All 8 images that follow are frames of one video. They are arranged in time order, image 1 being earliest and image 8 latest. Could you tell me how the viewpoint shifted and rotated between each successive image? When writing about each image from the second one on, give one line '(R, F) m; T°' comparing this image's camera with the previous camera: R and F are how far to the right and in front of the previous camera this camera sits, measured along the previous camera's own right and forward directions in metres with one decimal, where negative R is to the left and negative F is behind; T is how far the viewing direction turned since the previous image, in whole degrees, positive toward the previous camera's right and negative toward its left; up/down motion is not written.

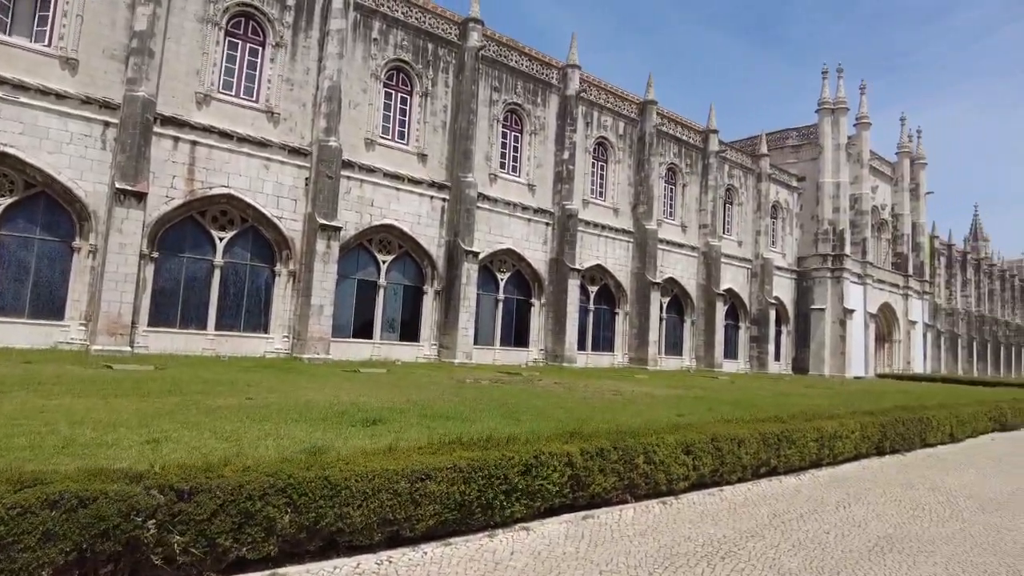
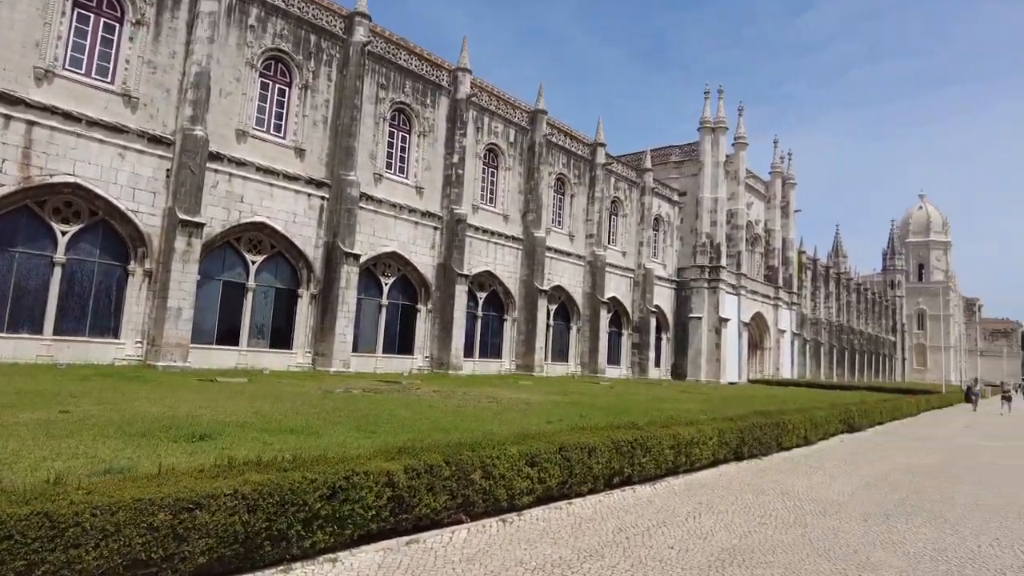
(+0.5, +0.4) m; +9°
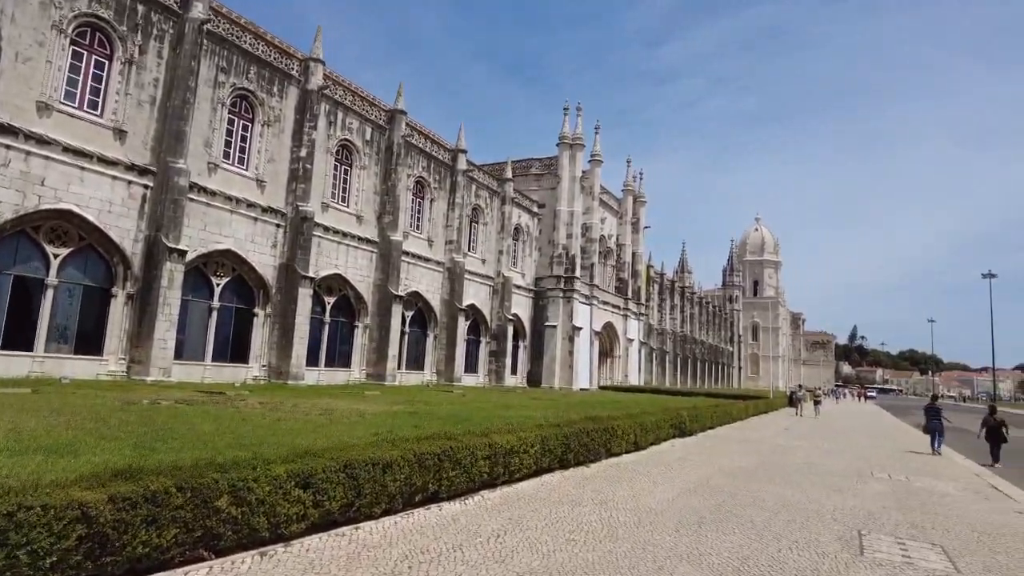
(+0.5, +0.5) m; +11°
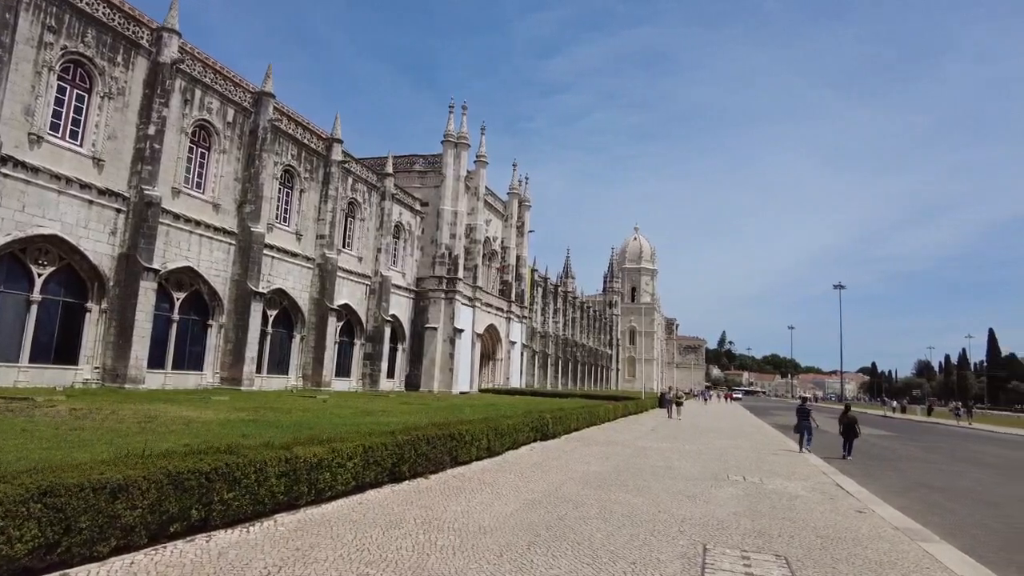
(+0.6, +0.8) m; +10°
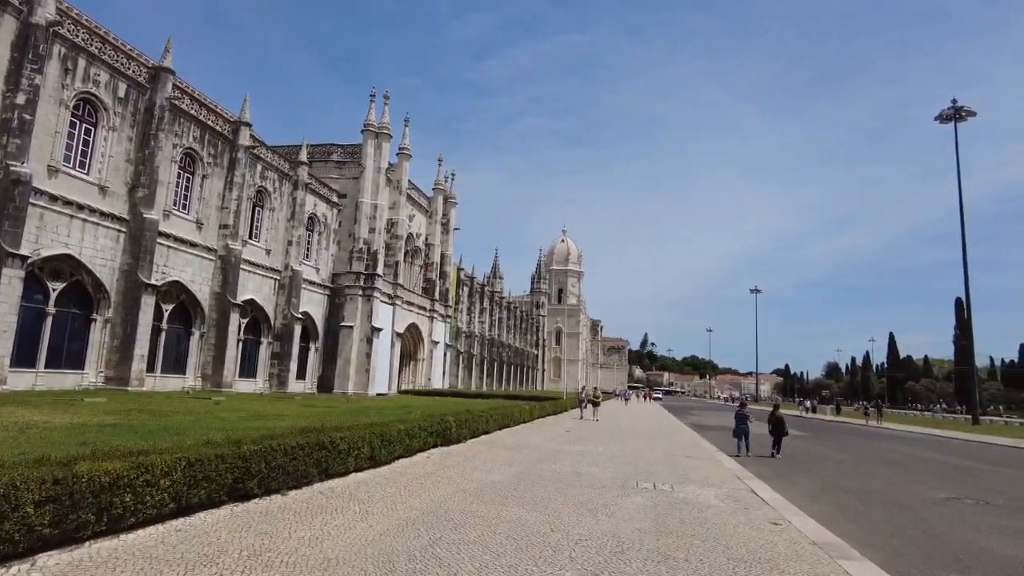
(+0.4, +0.9) m; +6°
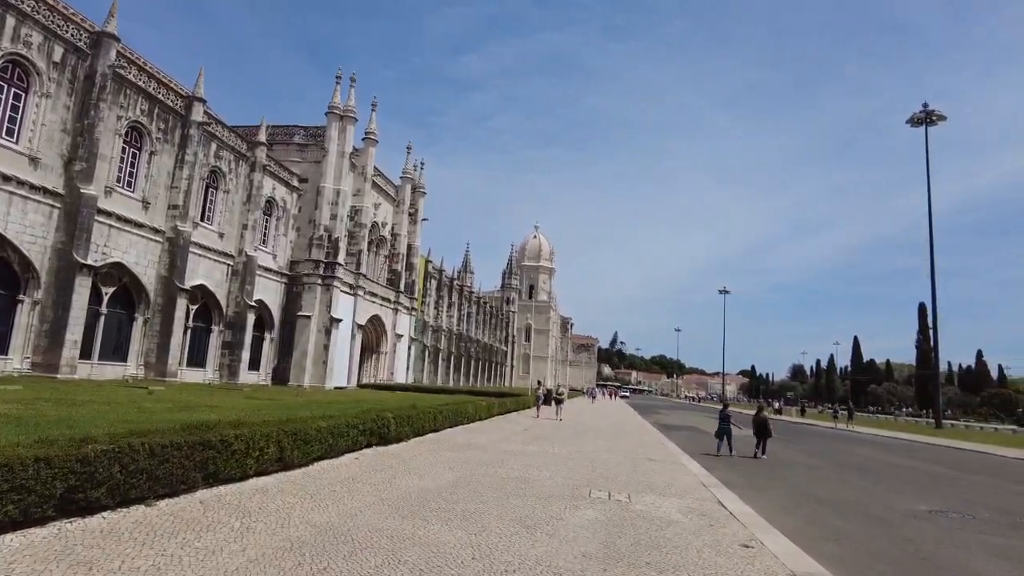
(+0.3, +1.0) m; +2°
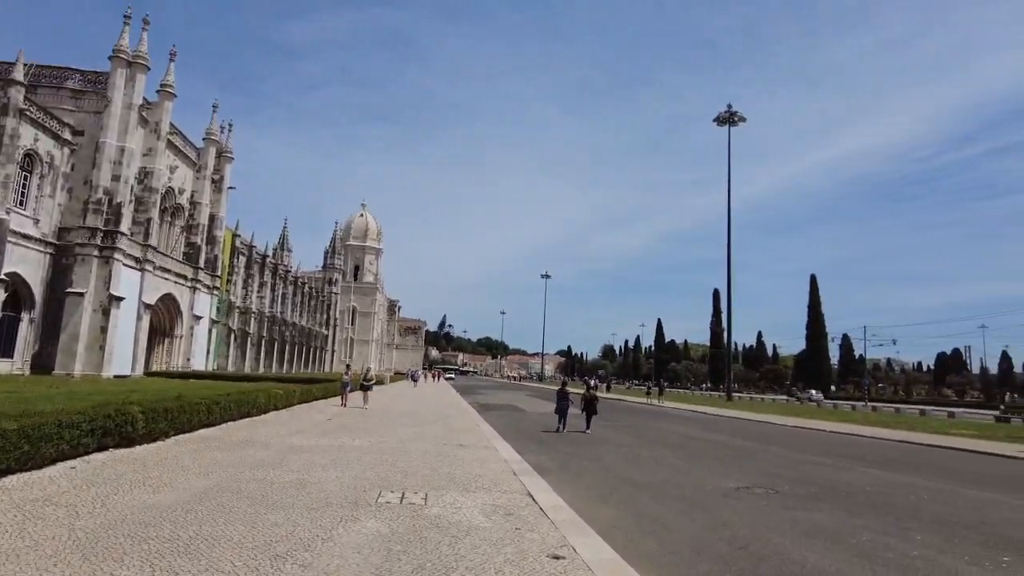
(+0.4, +1.1) m; +15°
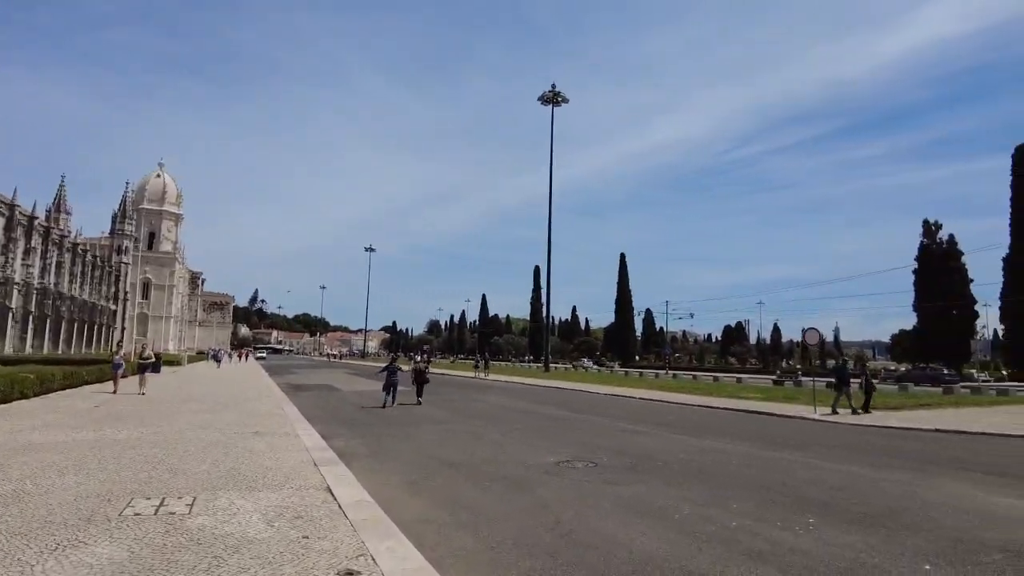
(+0.2, +0.8) m; +15°
